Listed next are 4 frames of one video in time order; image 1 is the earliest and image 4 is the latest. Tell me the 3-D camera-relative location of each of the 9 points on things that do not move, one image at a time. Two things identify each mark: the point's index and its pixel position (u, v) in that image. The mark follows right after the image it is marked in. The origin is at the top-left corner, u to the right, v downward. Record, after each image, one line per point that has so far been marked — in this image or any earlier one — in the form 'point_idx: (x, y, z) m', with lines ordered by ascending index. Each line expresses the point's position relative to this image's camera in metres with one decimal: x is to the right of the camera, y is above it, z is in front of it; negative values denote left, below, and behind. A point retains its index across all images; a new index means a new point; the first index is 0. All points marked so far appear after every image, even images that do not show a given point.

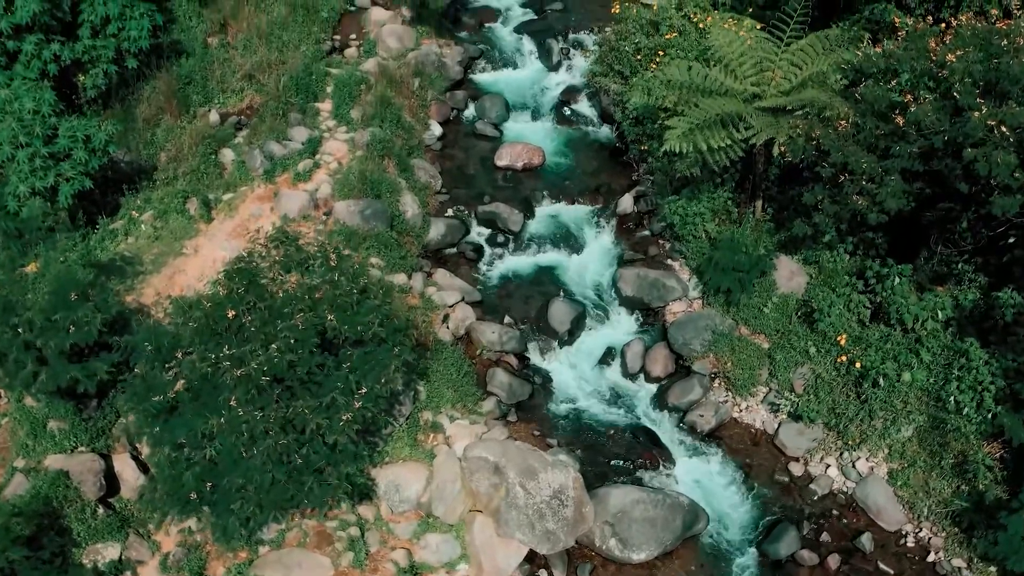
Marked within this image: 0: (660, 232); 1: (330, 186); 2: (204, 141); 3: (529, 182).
0: (+2.0, +0.7, +11.3) m
1: (-2.3, +1.3, +11.0) m
2: (-4.1, +2.0, +11.4) m
3: (+0.2, +1.5, +11.9) m
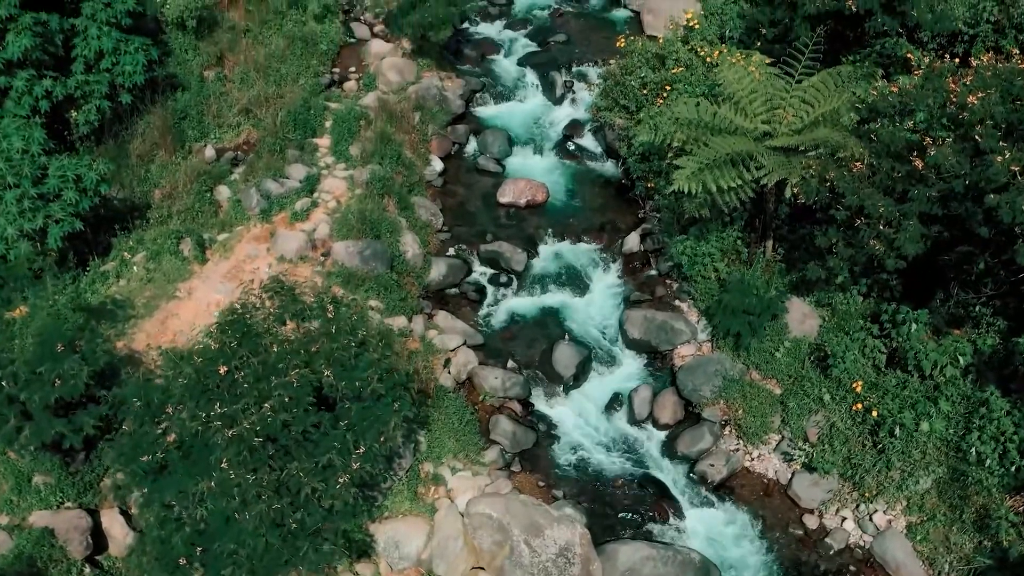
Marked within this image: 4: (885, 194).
0: (+2.0, +0.2, +11.0) m
1: (-2.3, +0.8, +10.7) m
2: (-4.1, +1.4, +11.1) m
3: (+0.3, +0.9, +11.6) m
4: (+3.9, +1.0, +9.0) m
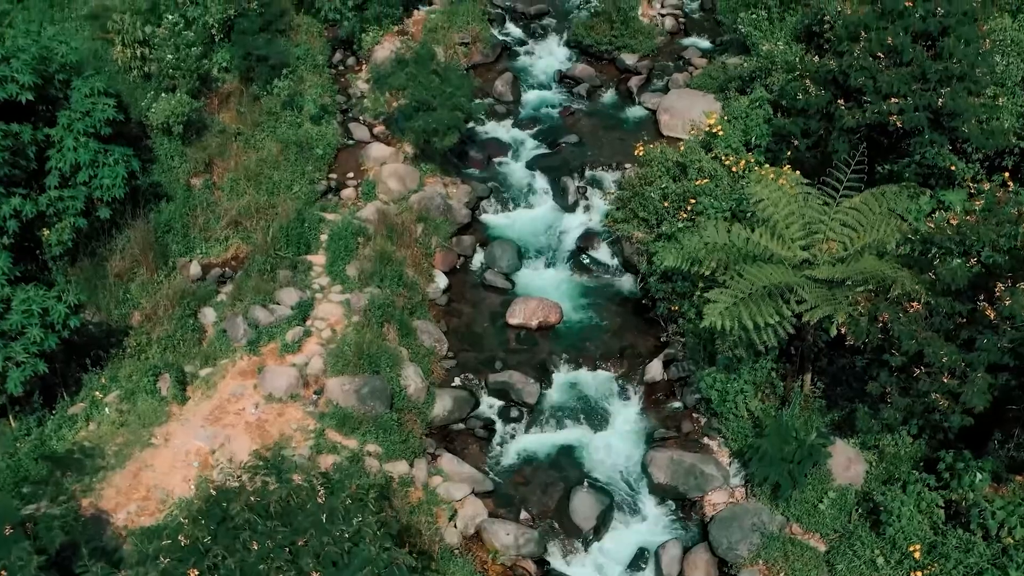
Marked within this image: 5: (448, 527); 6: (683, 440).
0: (+2.1, -1.4, +10.0) m
1: (-2.2, -0.8, +9.7) m
2: (-3.9, -0.2, +10.1) m
3: (+0.4, -0.7, +10.7) m
4: (+4.1, -0.5, +8.1) m
5: (-0.7, -2.5, +8.9) m
6: (+2.0, -1.7, +9.8) m
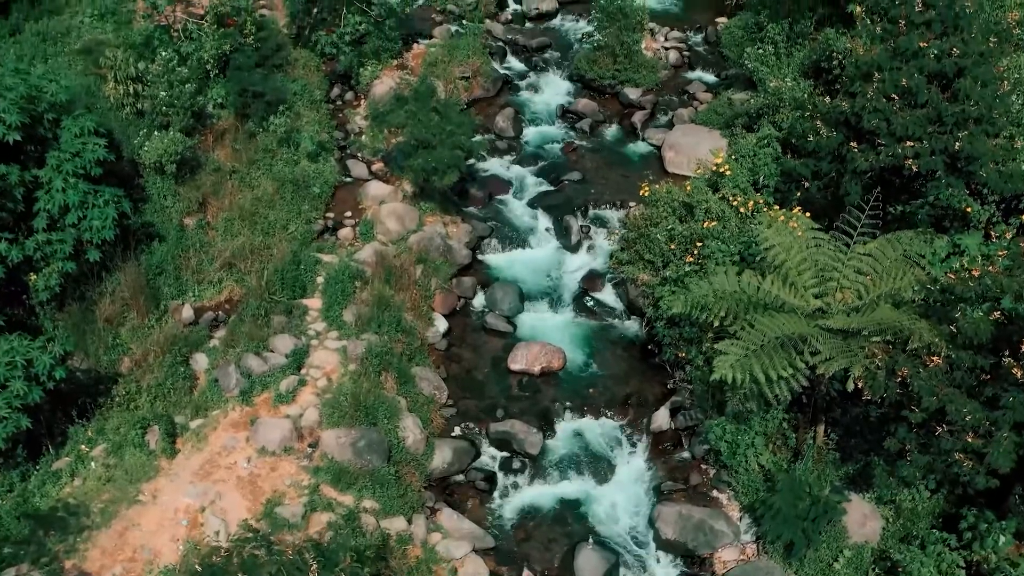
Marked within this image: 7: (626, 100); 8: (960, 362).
0: (+2.2, -1.9, +9.7) m
1: (-2.1, -1.3, +9.4) m
2: (-3.9, -0.7, +9.8) m
3: (+0.4, -1.2, +10.3) m
4: (+4.1, -1.0, +7.7) m
5: (-0.6, -3.0, +8.5) m
6: (+2.0, -2.3, +9.4) m
7: (+1.8, +3.0, +13.7) m
8: (+4.1, -0.7, +7.7) m
